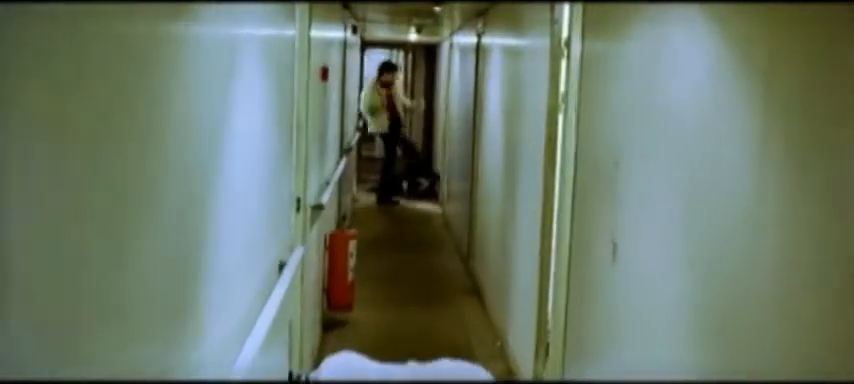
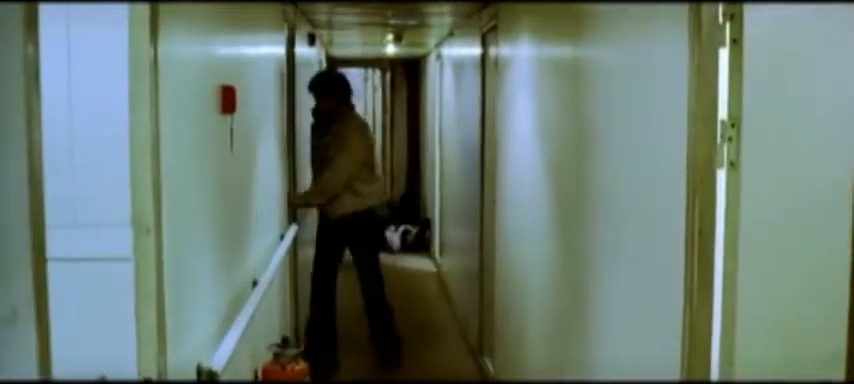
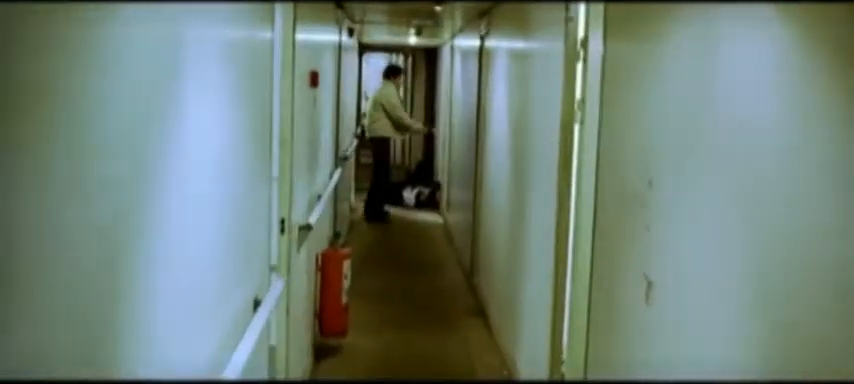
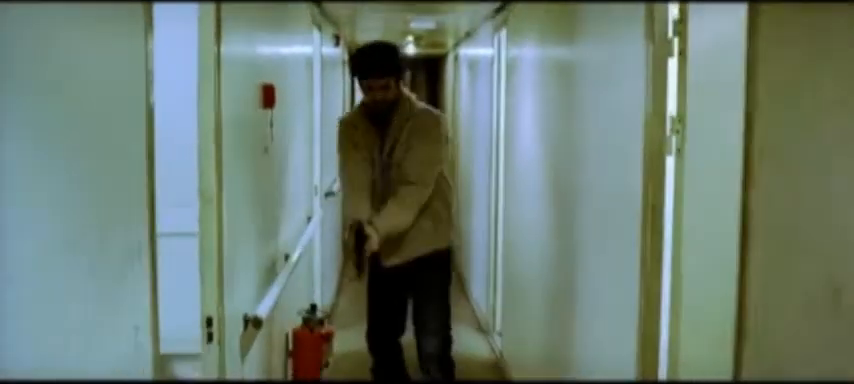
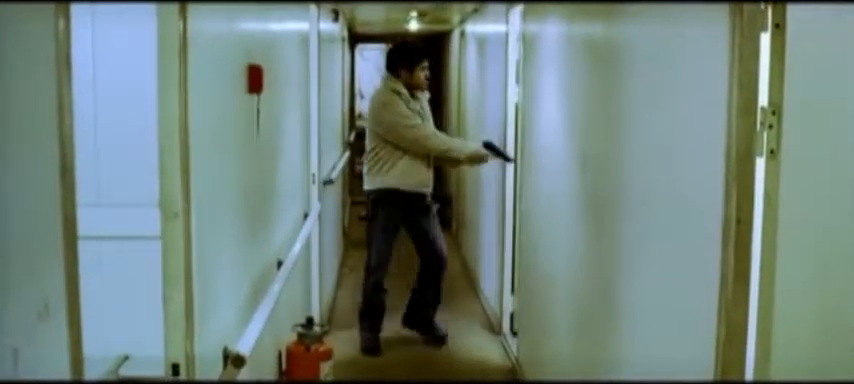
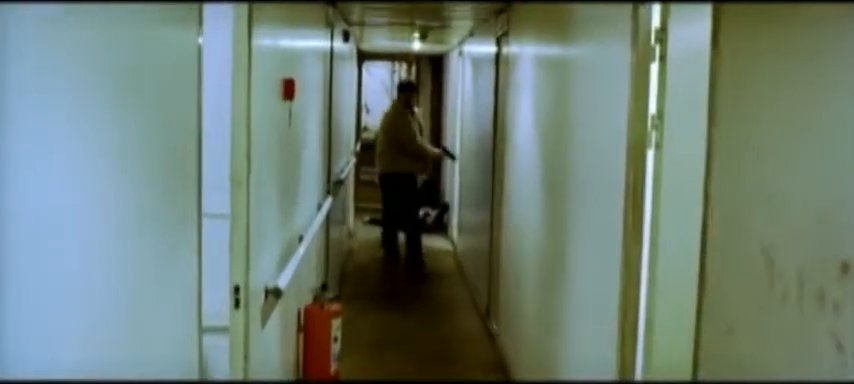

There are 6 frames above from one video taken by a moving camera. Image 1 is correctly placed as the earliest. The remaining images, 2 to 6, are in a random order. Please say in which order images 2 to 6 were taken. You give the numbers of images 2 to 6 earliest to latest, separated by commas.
3, 6, 2, 5, 4
